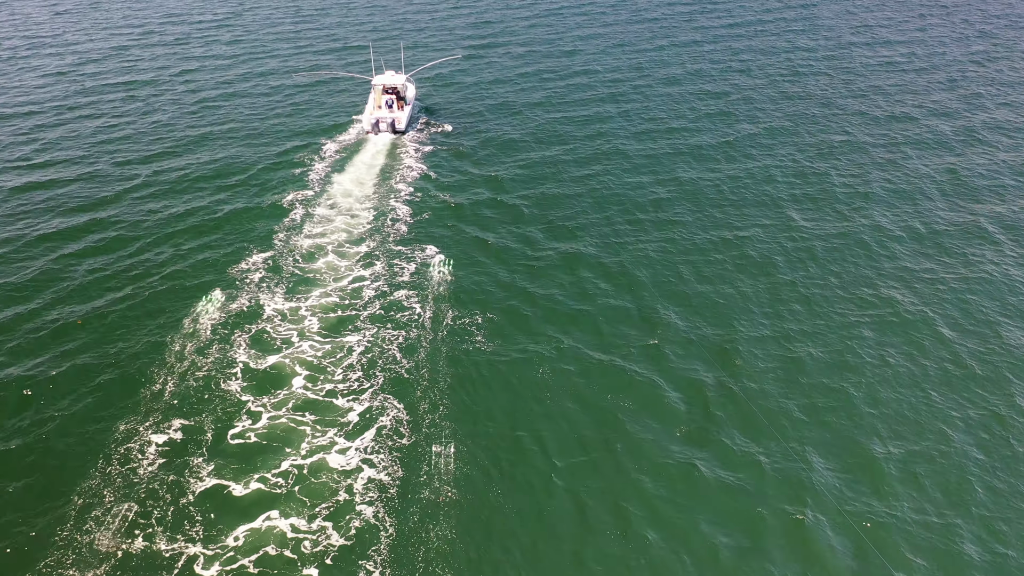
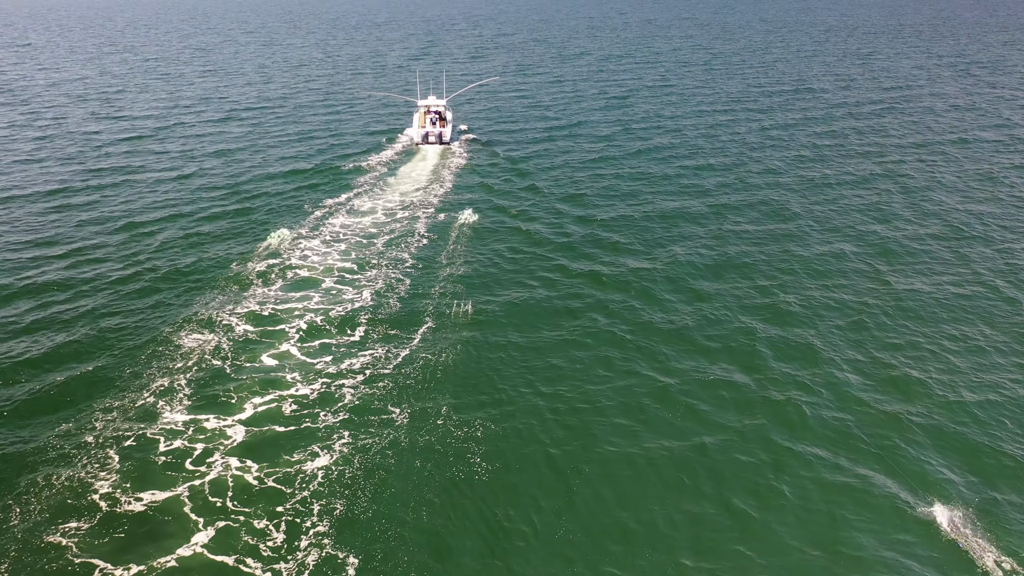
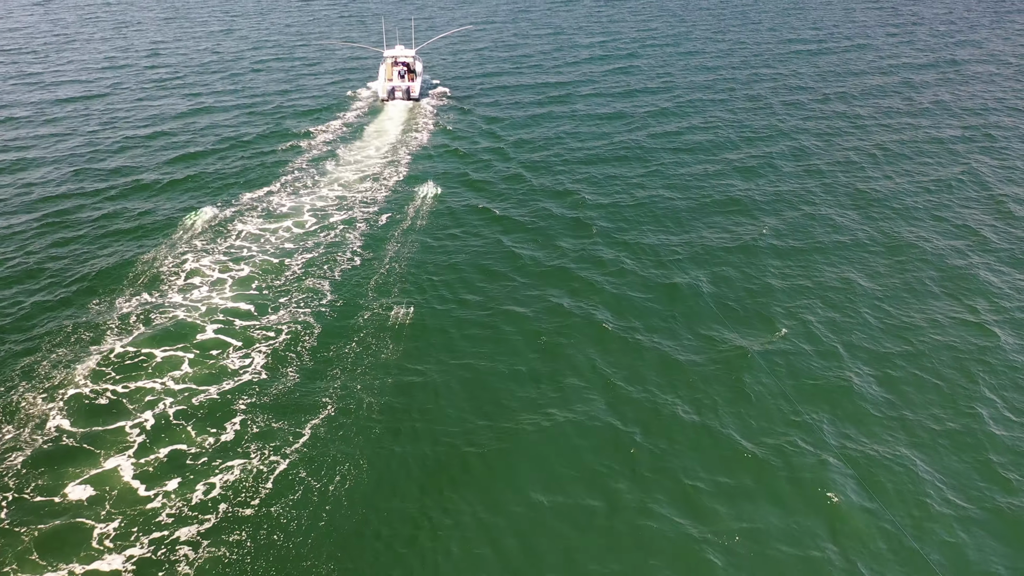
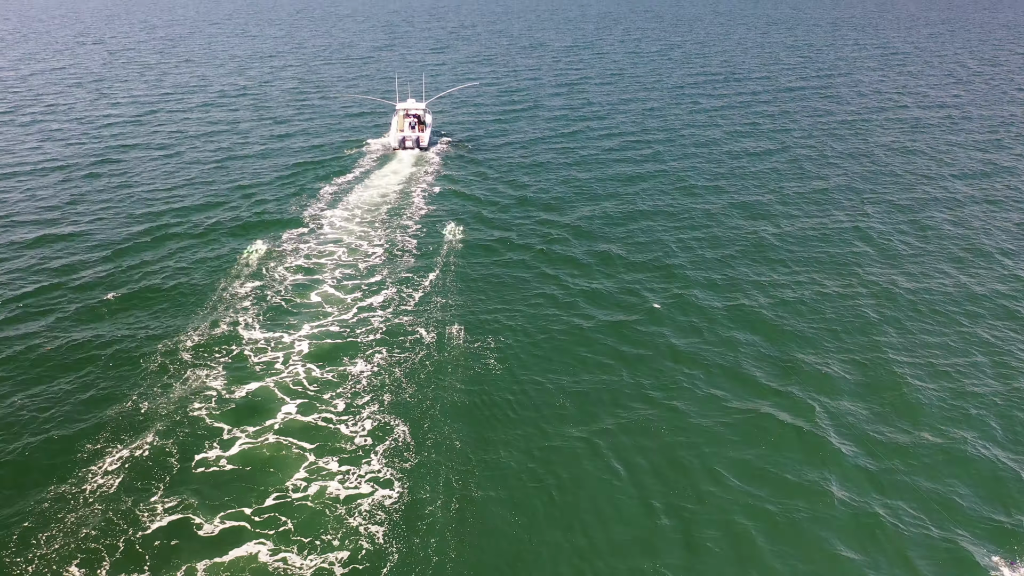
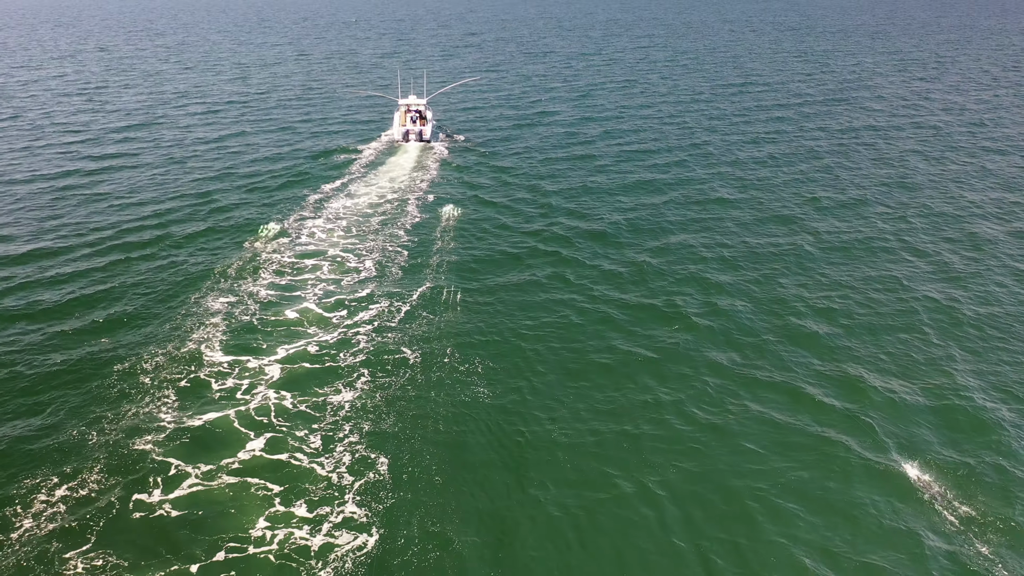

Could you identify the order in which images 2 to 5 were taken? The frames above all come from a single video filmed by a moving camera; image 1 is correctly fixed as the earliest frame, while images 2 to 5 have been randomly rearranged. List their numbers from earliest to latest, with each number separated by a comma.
4, 5, 2, 3
